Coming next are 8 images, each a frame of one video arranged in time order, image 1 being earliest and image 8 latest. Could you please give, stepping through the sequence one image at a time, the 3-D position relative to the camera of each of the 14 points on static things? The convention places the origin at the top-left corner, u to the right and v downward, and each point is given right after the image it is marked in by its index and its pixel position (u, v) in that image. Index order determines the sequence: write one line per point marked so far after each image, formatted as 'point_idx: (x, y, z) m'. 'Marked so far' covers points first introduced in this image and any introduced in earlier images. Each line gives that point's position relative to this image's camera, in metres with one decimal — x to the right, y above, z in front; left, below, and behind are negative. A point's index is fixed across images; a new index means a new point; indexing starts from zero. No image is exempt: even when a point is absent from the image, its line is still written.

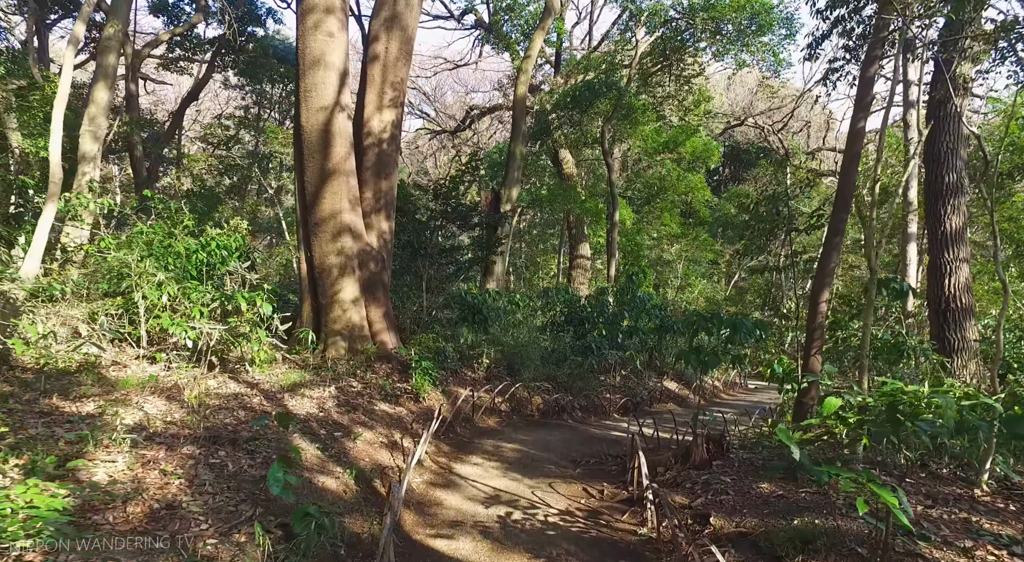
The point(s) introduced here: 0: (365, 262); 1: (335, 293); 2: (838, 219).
0: (-1.7, +0.2, +9.7) m
1: (-1.9, -0.1, +9.3) m
2: (+2.9, +0.6, +7.5) m
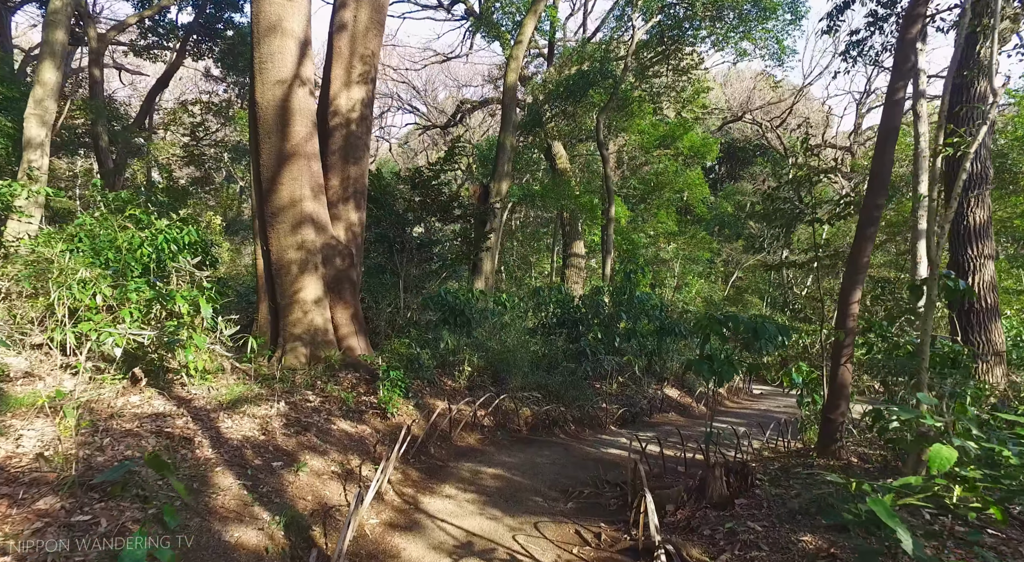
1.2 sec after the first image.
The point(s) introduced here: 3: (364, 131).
0: (-1.8, +0.2, +8.6) m
1: (-2.1, -0.1, +8.2) m
2: (+2.7, +0.6, +6.5) m
3: (-1.6, +1.6, +9.1) m
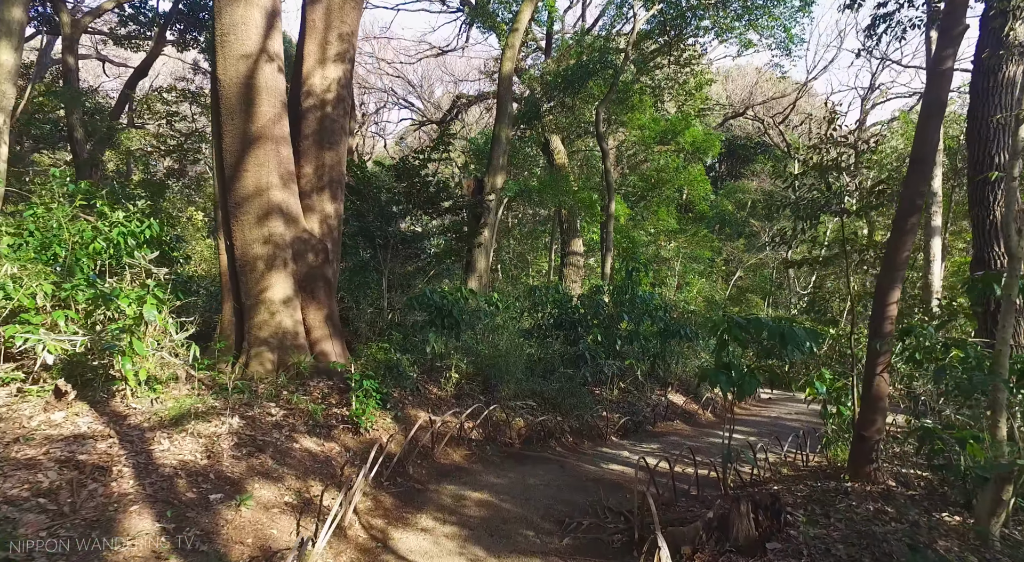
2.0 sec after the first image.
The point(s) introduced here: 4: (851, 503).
0: (-1.9, +0.3, +7.8) m
1: (-2.1, -0.1, +7.4) m
2: (+2.7, +0.6, +5.7) m
3: (-1.7, +1.6, +8.3) m
4: (+2.2, -1.4, +5.5) m
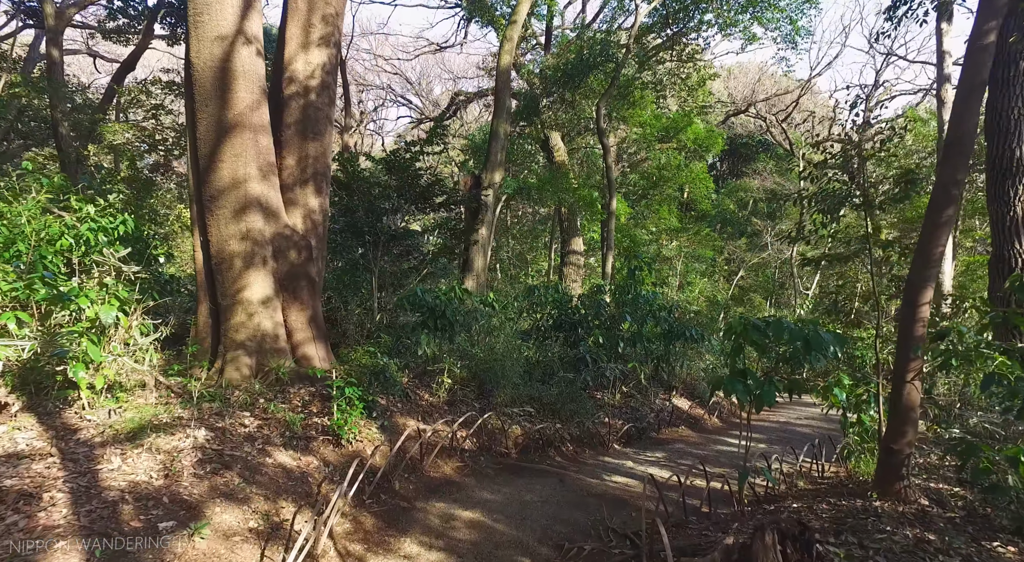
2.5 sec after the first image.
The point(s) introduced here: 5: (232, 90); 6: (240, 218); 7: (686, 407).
0: (-2.0, +0.3, +7.2) m
1: (-2.2, -0.1, +6.8) m
2: (+2.6, +0.6, +5.1) m
3: (-1.7, +1.6, +7.8) m
4: (+2.2, -1.4, +5.0) m
5: (-2.2, +1.5, +6.8) m
6: (-2.2, +0.5, +6.8) m
7: (+2.2, -1.6, +10.9) m
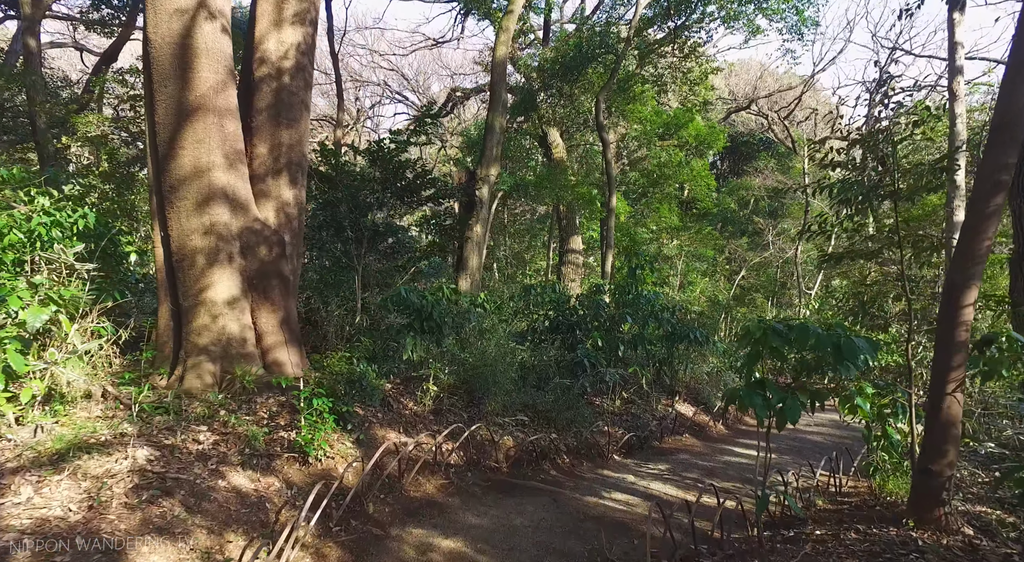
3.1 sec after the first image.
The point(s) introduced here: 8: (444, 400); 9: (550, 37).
0: (-2.0, +0.3, +6.6) m
1: (-2.3, -0.1, +6.2) m
2: (+2.5, +0.6, +4.5) m
3: (-1.8, +1.6, +7.1) m
4: (+2.1, -1.4, +4.4) m
5: (-2.3, +1.5, +6.2) m
6: (-2.3, +0.5, +6.2) m
7: (+2.1, -1.6, +10.3) m
8: (-0.6, -1.1, +7.7) m
9: (+0.9, +5.5, +19.3) m
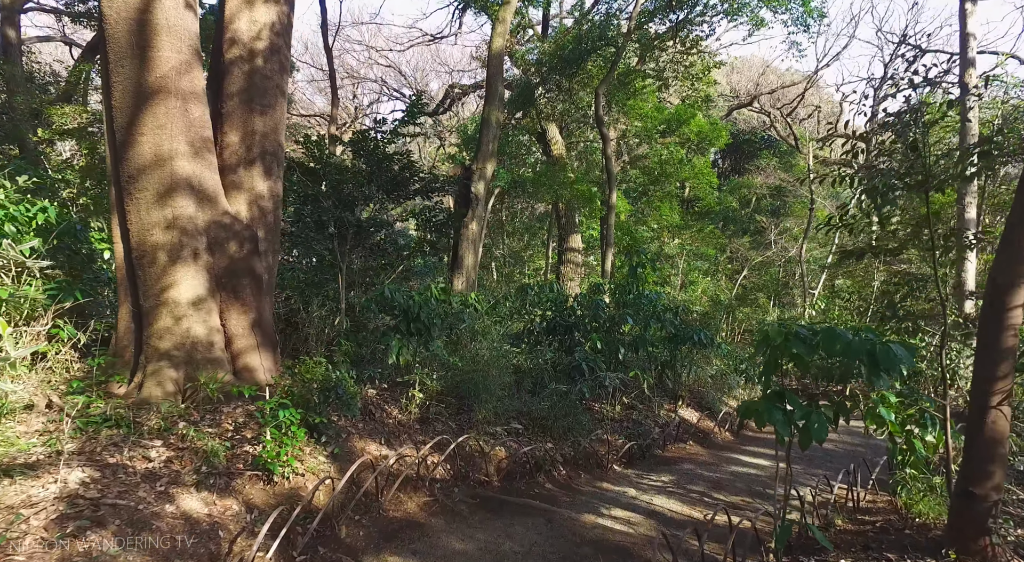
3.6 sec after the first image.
0: (-2.1, +0.3, +6.1) m
1: (-2.3, -0.1, +5.7) m
2: (+2.5, +0.6, +4.0) m
3: (-1.8, +1.6, +6.6) m
4: (+2.0, -1.4, +3.9) m
5: (-2.4, +1.5, +5.6) m
6: (-2.3, +0.5, +5.7) m
7: (+2.1, -1.6, +9.8) m
8: (-0.7, -1.1, +7.2) m
9: (+0.8, +5.5, +18.7) m
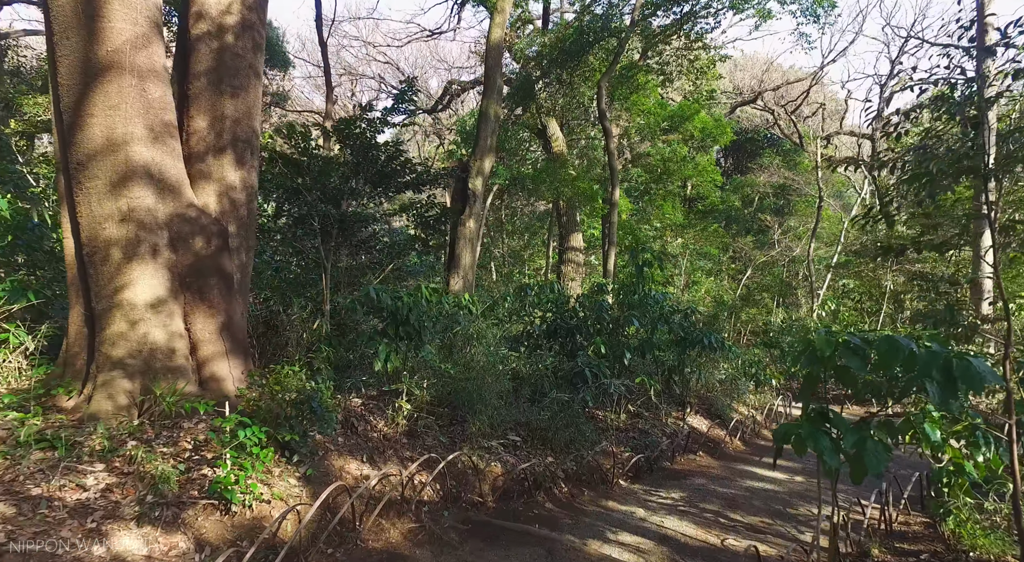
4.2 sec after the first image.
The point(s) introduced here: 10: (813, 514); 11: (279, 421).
0: (-2.1, +0.3, +5.5) m
1: (-2.3, -0.1, +5.1) m
2: (+2.5, +0.6, +3.4) m
3: (-1.9, +1.6, +6.0) m
4: (+2.0, -1.4, +3.2) m
5: (-2.4, +1.5, +5.0) m
6: (-2.3, +0.5, +5.1) m
7: (+2.1, -1.6, +9.1) m
8: (-0.7, -1.1, +6.6) m
9: (+0.8, +5.5, +18.1) m
10: (+2.3, -1.8, +6.6) m
11: (-1.4, -0.8, +5.0) m
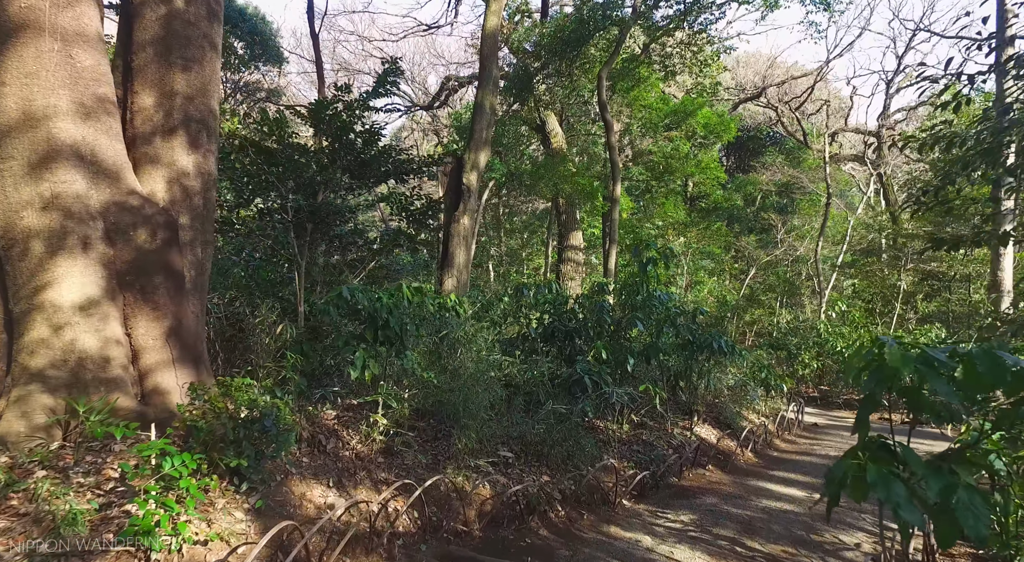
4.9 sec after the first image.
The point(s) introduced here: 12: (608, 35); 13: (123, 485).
0: (-2.2, +0.3, +4.8) m
1: (-2.4, -0.1, +4.4) m
2: (+2.4, +0.6, +2.7) m
3: (-1.9, +1.7, +5.3) m
4: (+1.9, -1.4, +2.5) m
5: (-2.5, +1.5, +4.3) m
6: (-2.4, +0.5, +4.4) m
7: (+2.0, -1.6, +8.4) m
8: (-0.8, -1.1, +5.9) m
9: (+0.7, +5.5, +17.4) m
10: (+2.3, -1.8, +5.9) m
11: (-1.5, -0.8, +4.3) m
12: (+1.6, +4.0, +13.7) m
13: (-1.8, -0.9, +4.1) m
